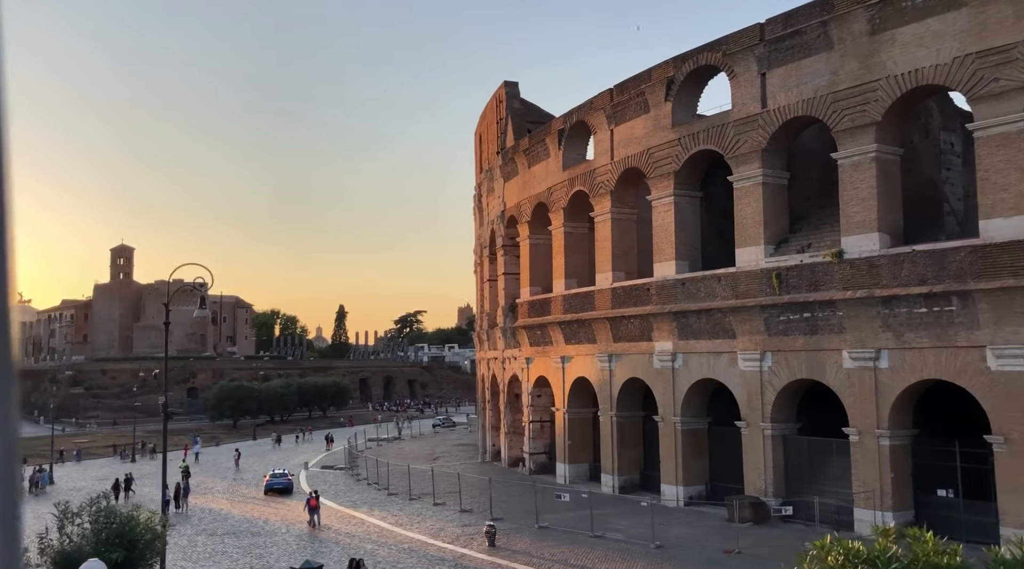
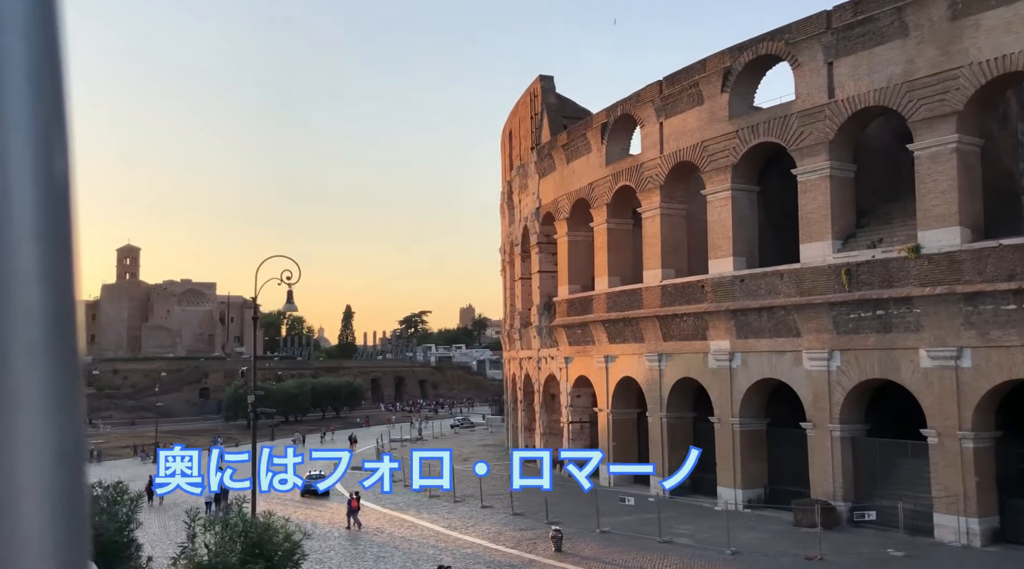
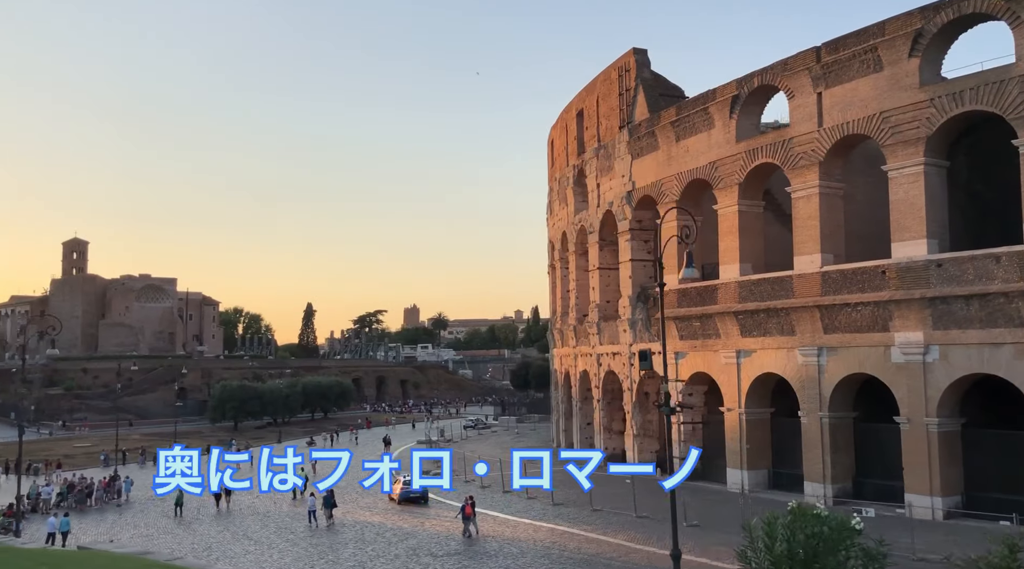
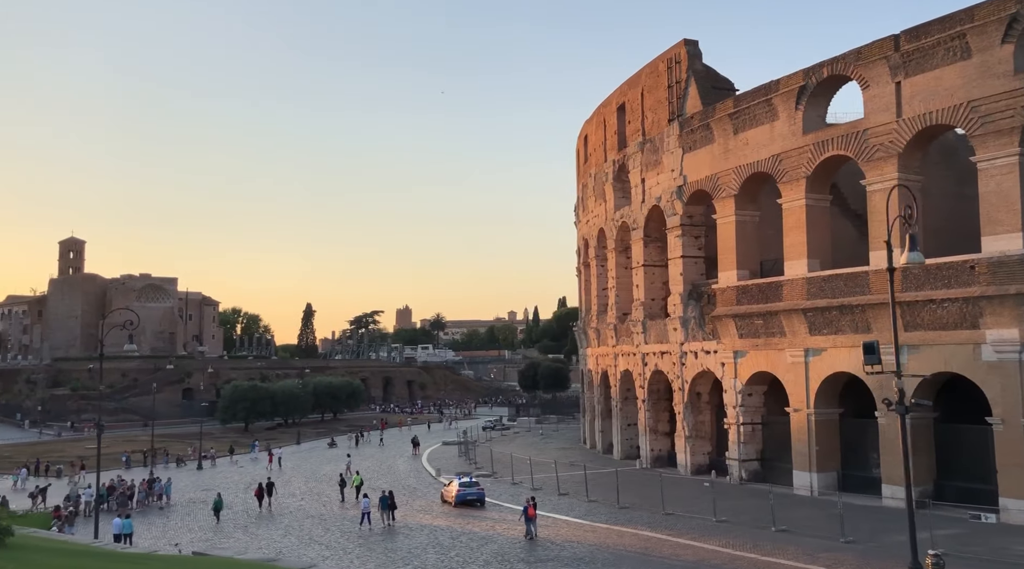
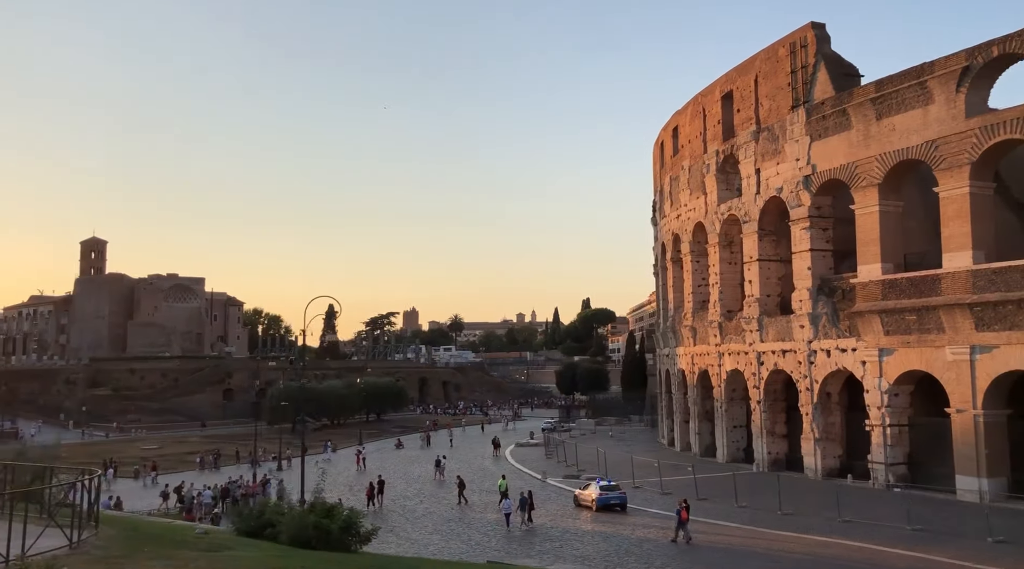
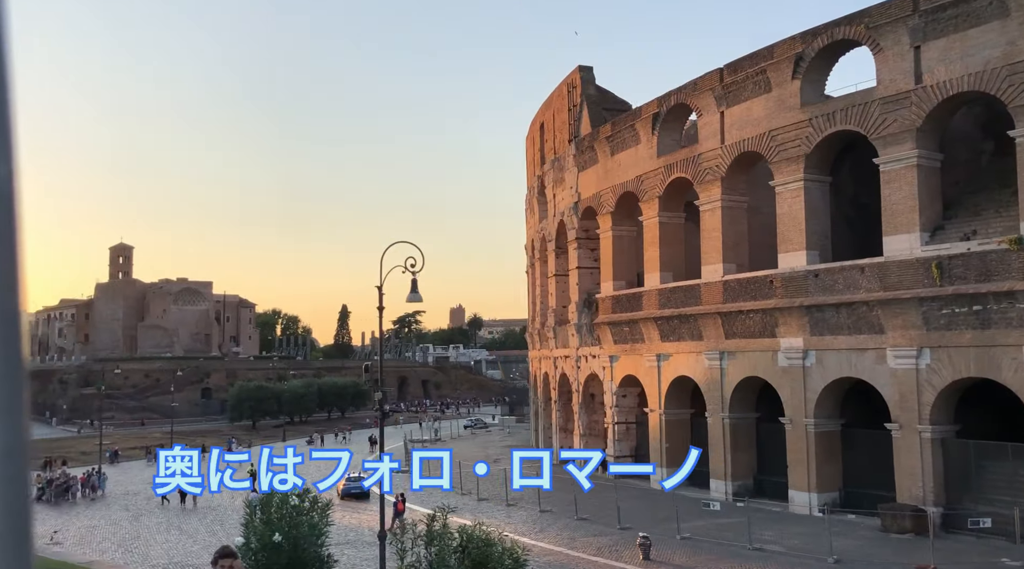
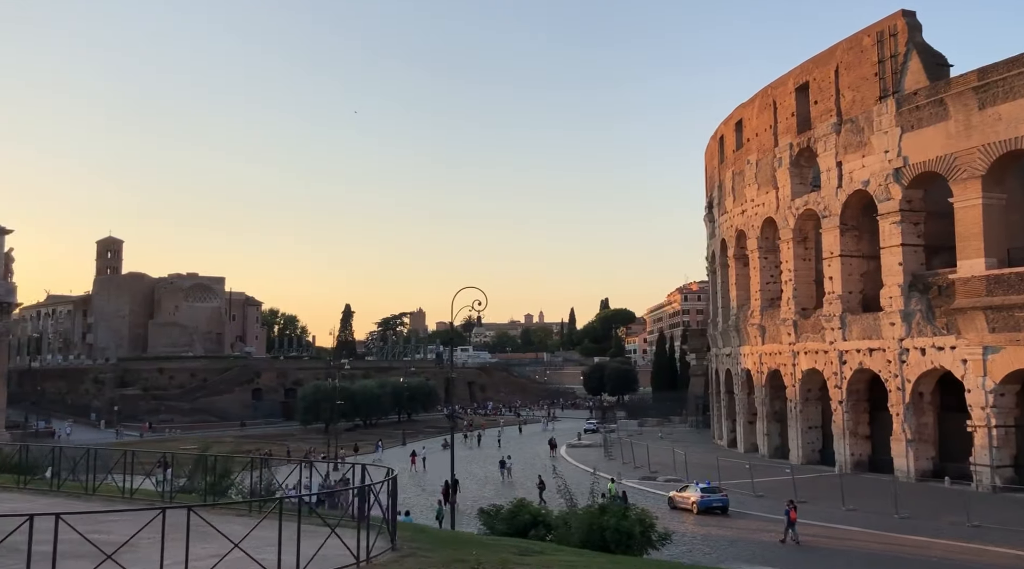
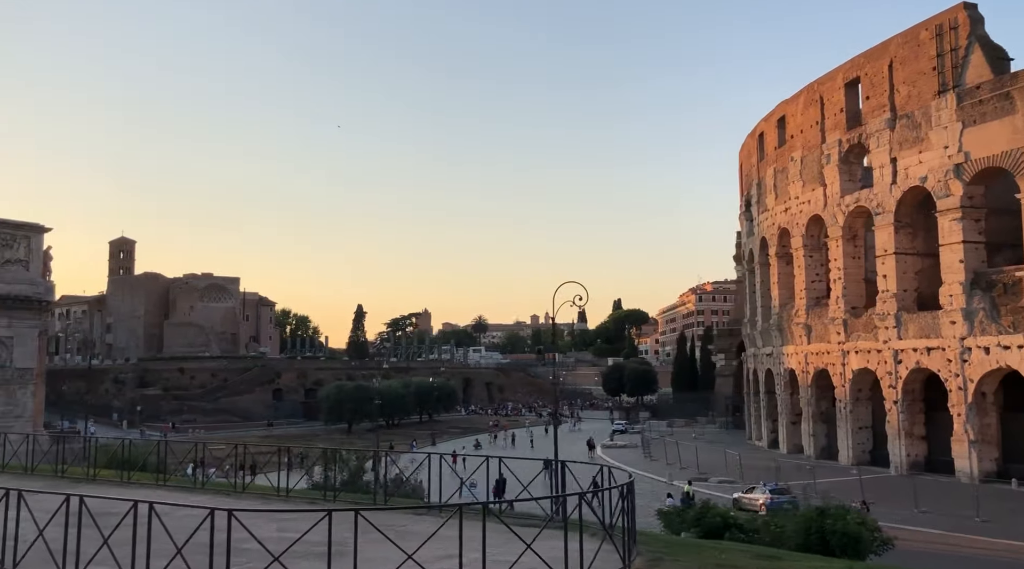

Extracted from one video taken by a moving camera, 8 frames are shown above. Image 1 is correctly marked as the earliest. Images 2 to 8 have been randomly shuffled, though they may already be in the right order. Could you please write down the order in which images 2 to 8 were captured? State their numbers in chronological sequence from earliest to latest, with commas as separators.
2, 6, 3, 4, 5, 7, 8
